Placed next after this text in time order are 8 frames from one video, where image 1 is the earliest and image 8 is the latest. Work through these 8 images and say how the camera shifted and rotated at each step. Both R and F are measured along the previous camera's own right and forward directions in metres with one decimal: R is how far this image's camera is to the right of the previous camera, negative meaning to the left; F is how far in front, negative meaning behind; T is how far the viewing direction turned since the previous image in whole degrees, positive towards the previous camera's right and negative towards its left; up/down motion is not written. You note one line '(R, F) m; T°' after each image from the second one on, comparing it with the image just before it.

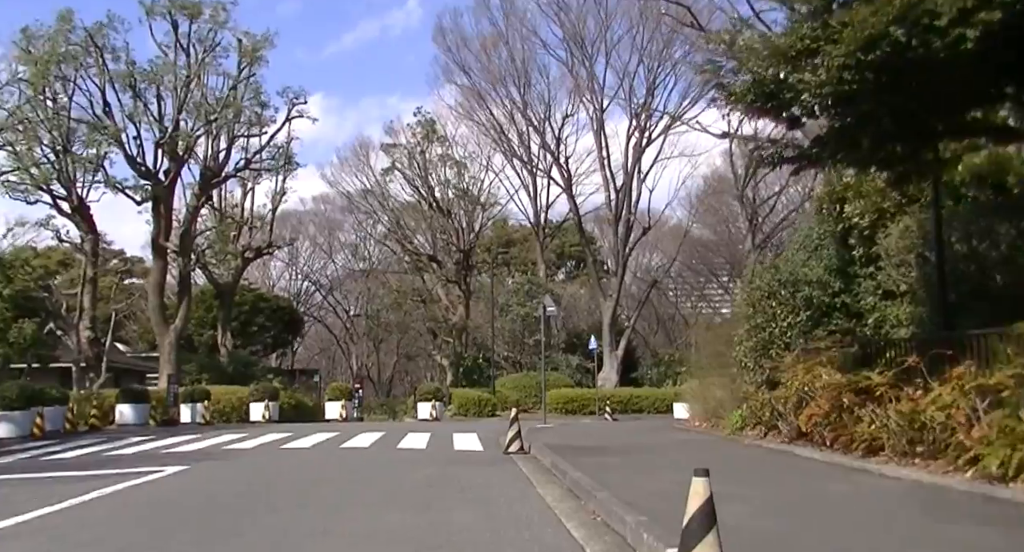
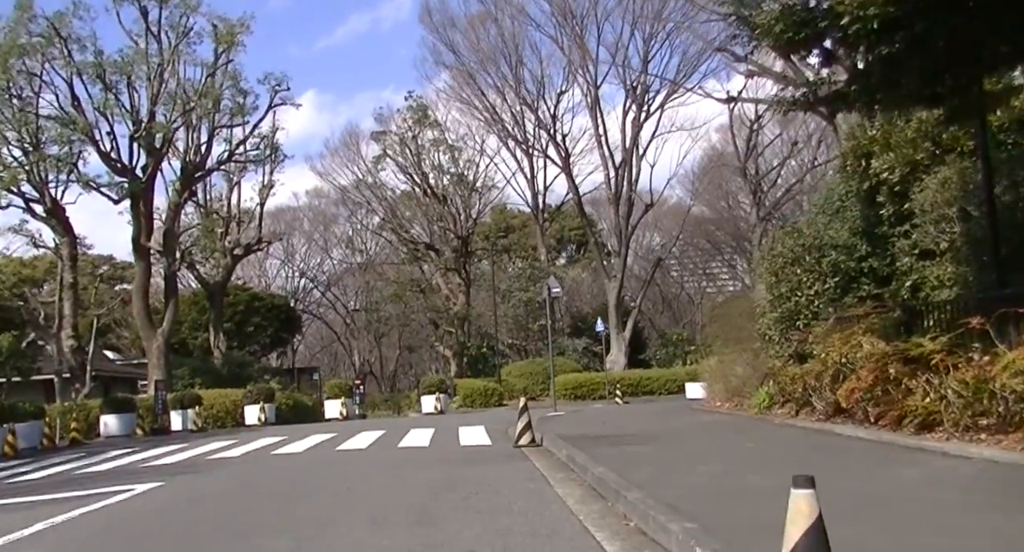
(0.0, +1.4) m; 0°
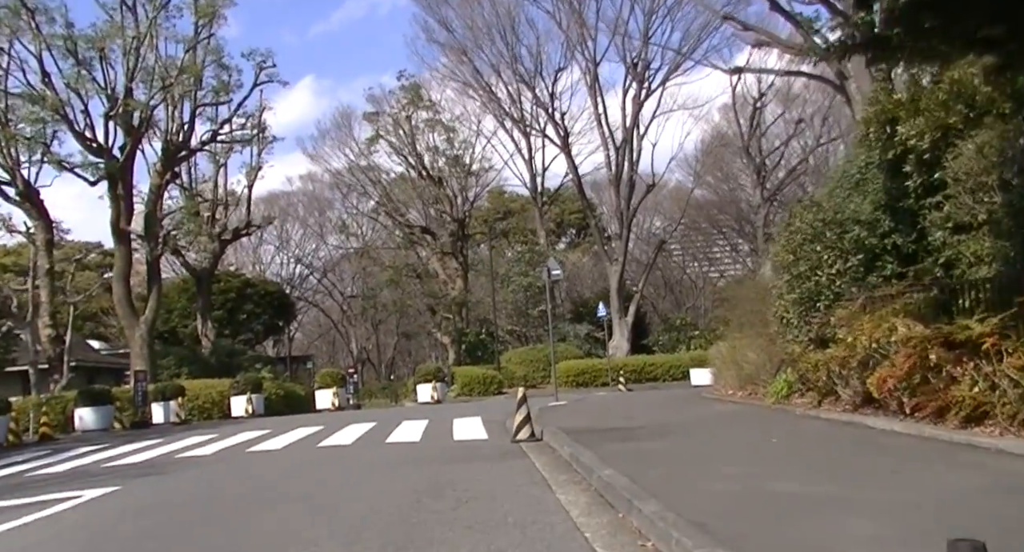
(+0.1, +1.3) m; 0°
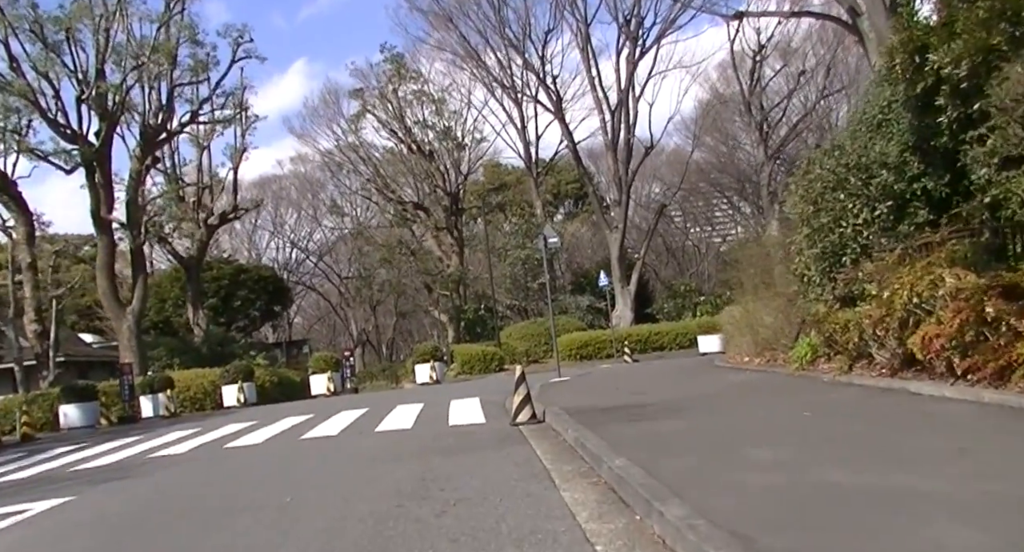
(+0.1, +1.4) m; 0°
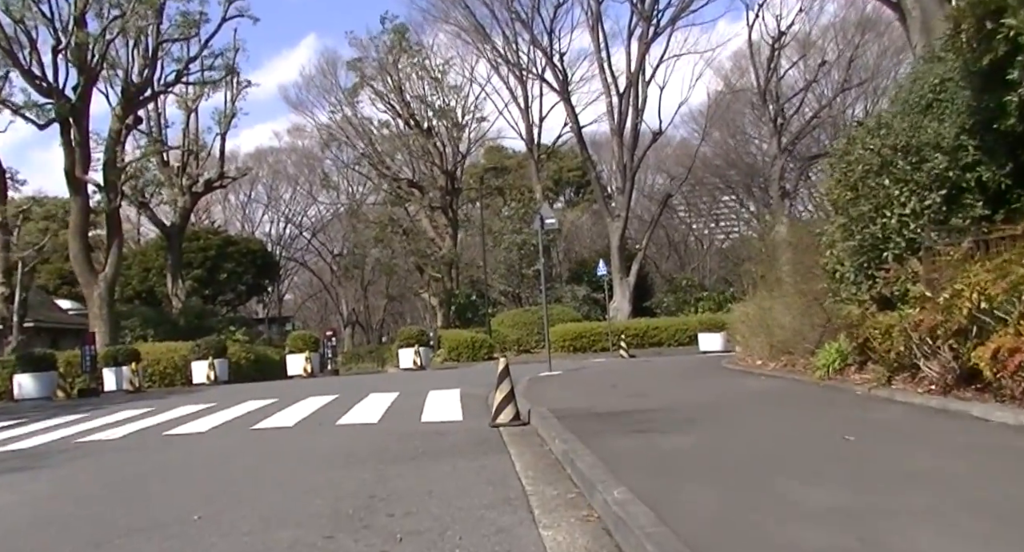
(+0.1, +1.9) m; 0°
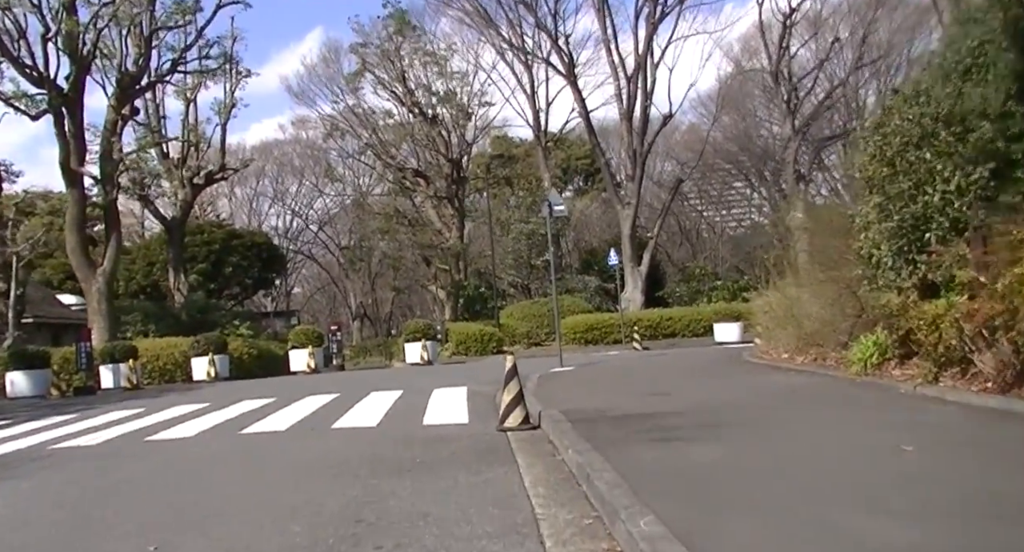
(0.0, +1.0) m; -1°
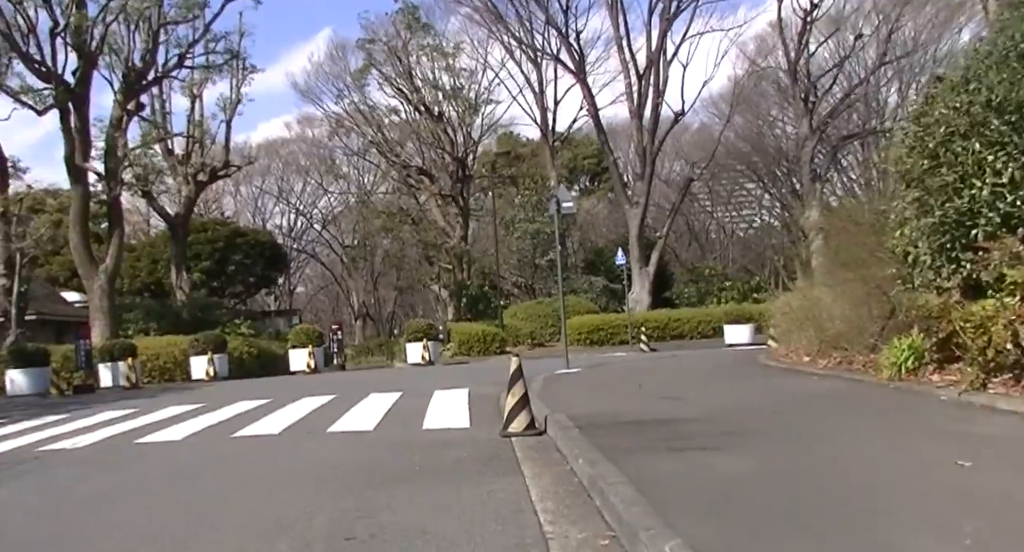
(0.0, +0.7) m; 0°
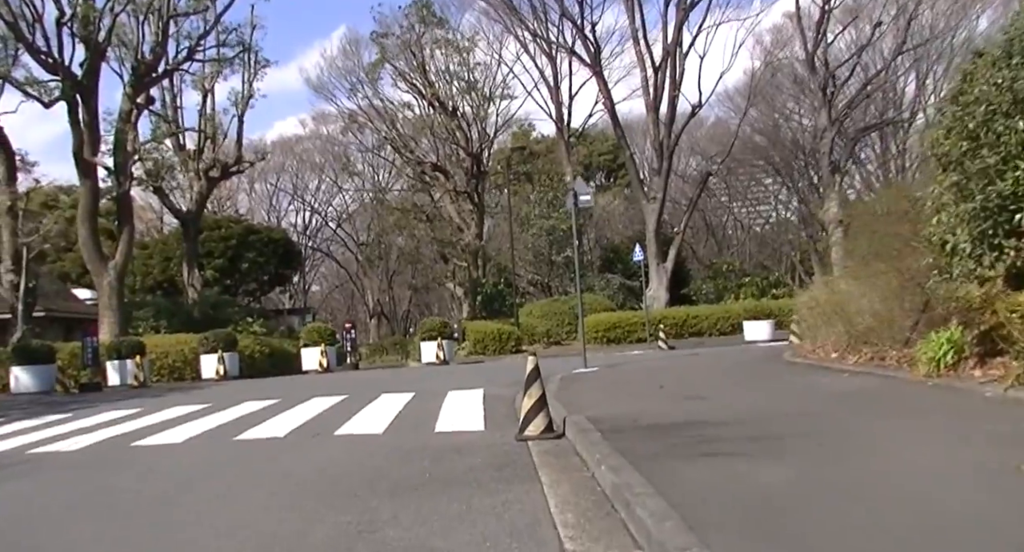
(0.0, +0.6) m; -1°
